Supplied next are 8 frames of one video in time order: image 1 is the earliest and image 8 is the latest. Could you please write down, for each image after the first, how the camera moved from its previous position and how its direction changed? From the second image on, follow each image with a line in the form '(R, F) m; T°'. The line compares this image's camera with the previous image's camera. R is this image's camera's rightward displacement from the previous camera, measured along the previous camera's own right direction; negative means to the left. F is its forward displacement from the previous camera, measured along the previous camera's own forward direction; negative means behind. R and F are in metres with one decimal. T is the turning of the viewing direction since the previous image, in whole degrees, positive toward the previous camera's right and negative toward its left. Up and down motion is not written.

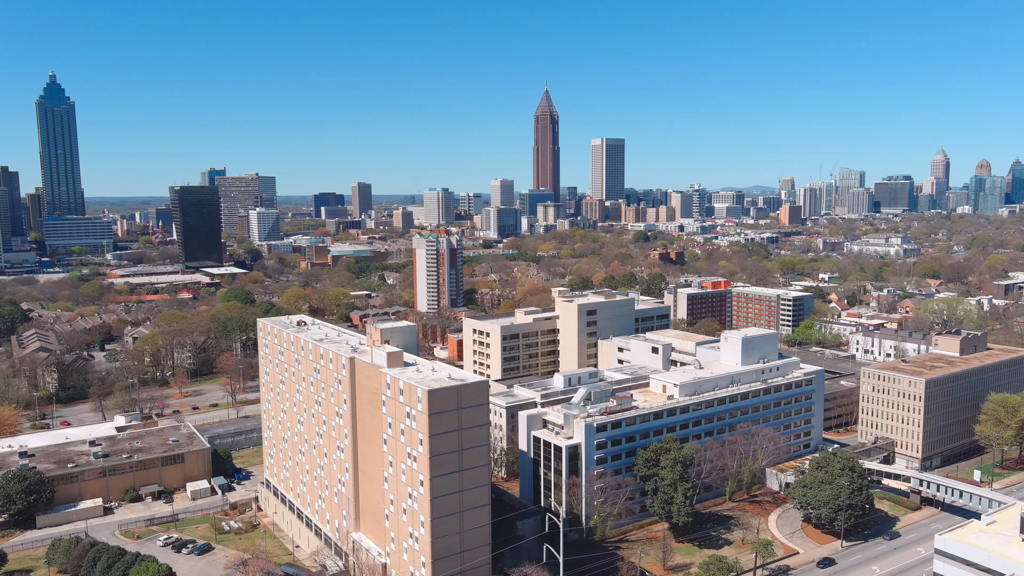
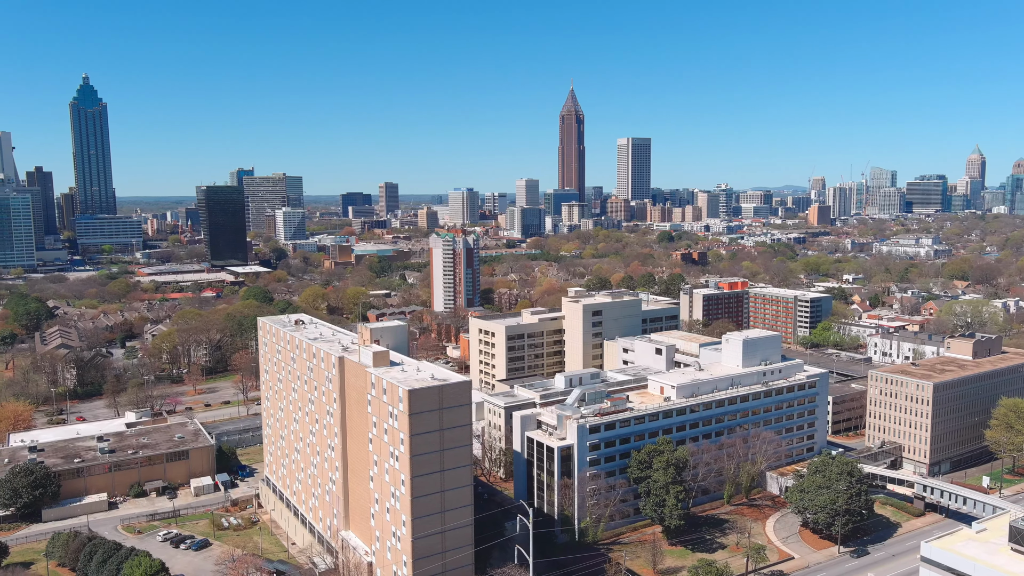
(+1.2, +0.1) m; -2°
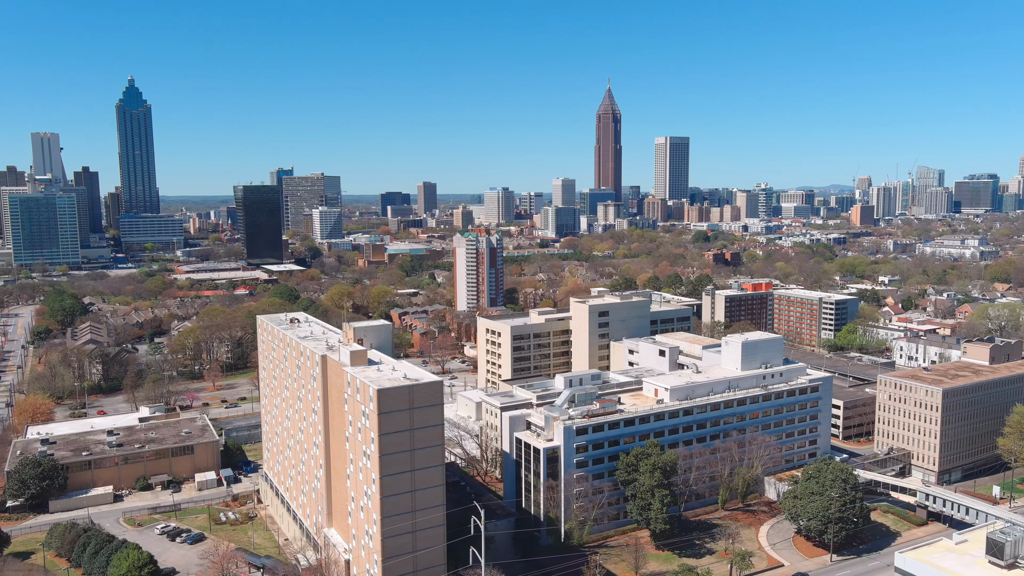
(+1.9, +0.2) m; -3°
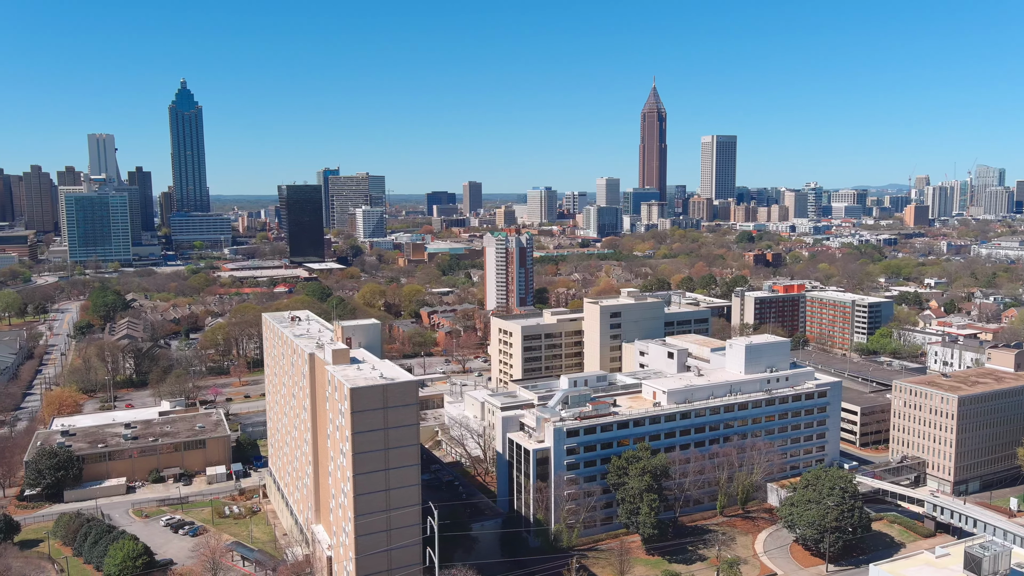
(+2.0, +0.2) m; -3°
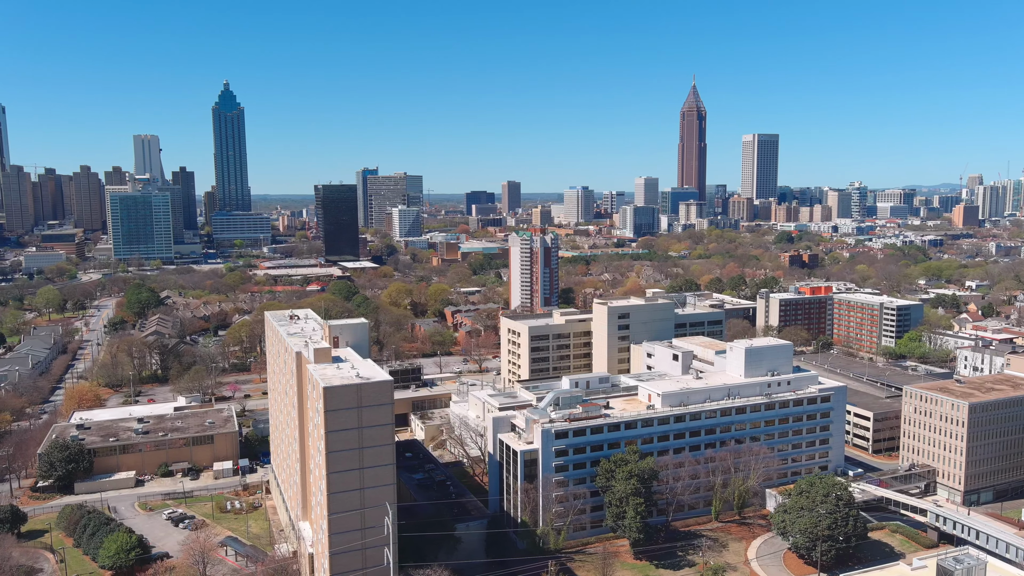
(+1.8, +0.1) m; -3°
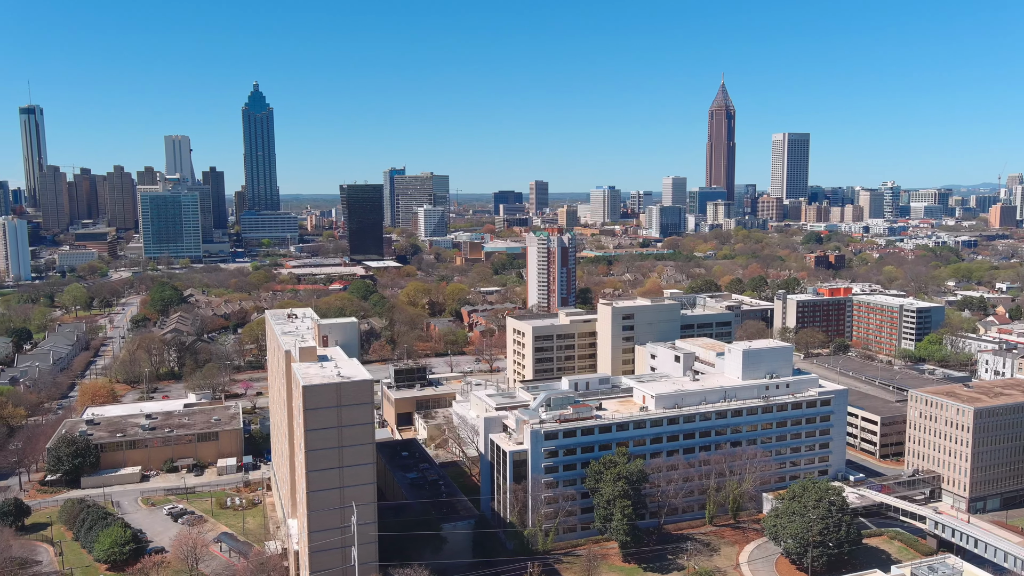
(+1.4, +0.1) m; -2°
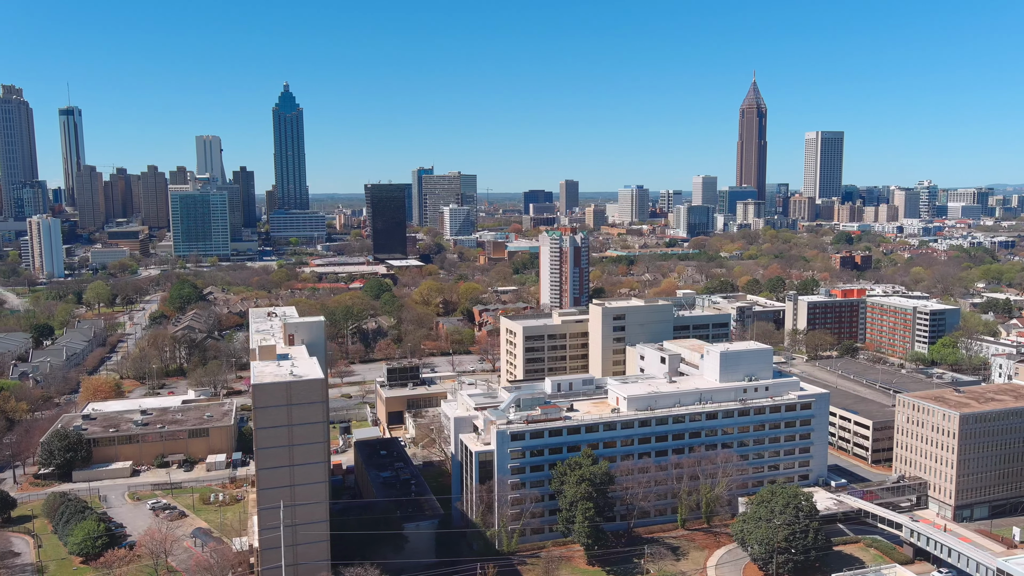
(+2.3, +0.1) m; -2°
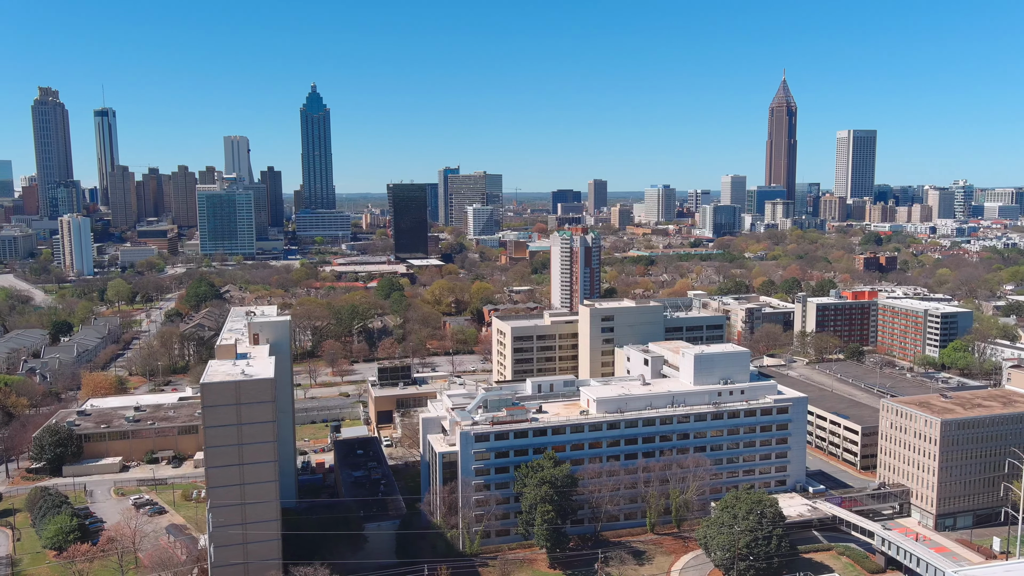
(+2.3, +0.1) m; -2°
